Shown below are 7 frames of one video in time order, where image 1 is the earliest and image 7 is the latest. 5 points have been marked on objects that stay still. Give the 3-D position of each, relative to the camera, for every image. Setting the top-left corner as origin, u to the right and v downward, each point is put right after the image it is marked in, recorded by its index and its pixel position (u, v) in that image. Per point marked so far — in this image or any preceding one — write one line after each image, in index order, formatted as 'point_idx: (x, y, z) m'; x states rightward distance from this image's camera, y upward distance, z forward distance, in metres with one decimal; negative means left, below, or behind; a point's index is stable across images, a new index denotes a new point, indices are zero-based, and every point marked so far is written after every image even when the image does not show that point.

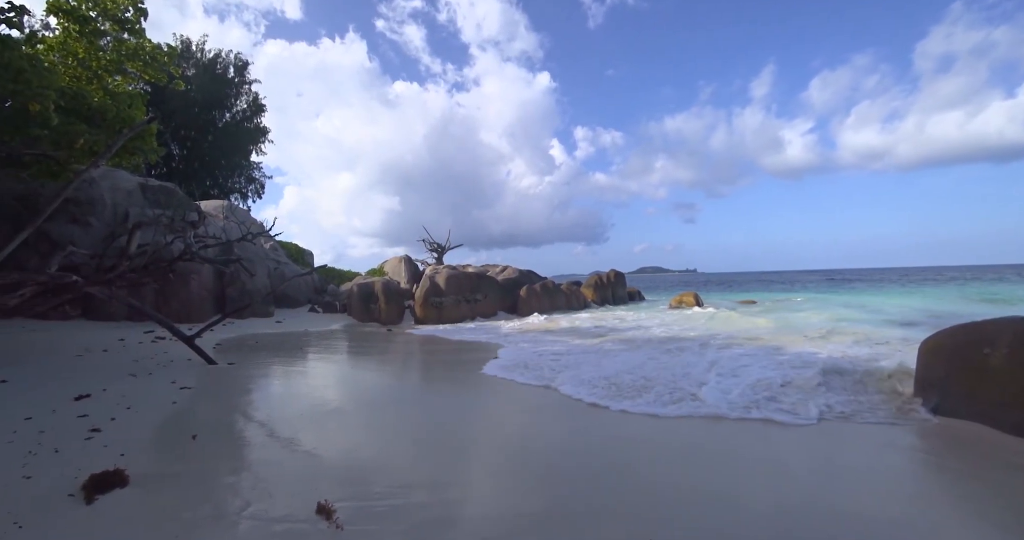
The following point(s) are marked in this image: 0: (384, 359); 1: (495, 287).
0: (-2.3, -1.7, +9.0) m
1: (-0.4, -0.6, +17.2) m
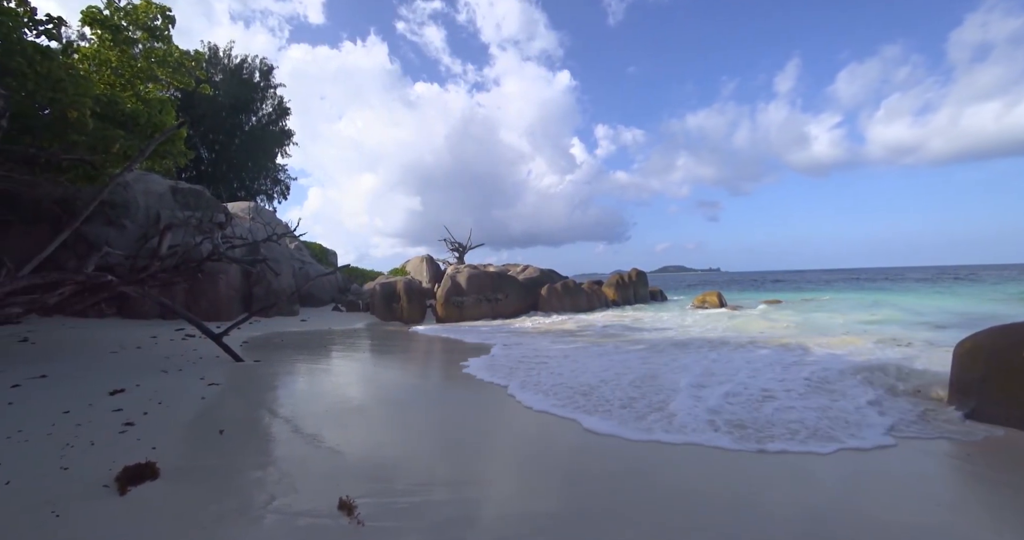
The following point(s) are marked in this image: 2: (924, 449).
0: (-2.0, -1.7, +9.1) m
1: (+0.3, -0.6, +17.2) m
2: (+3.1, -1.3, +3.4) m
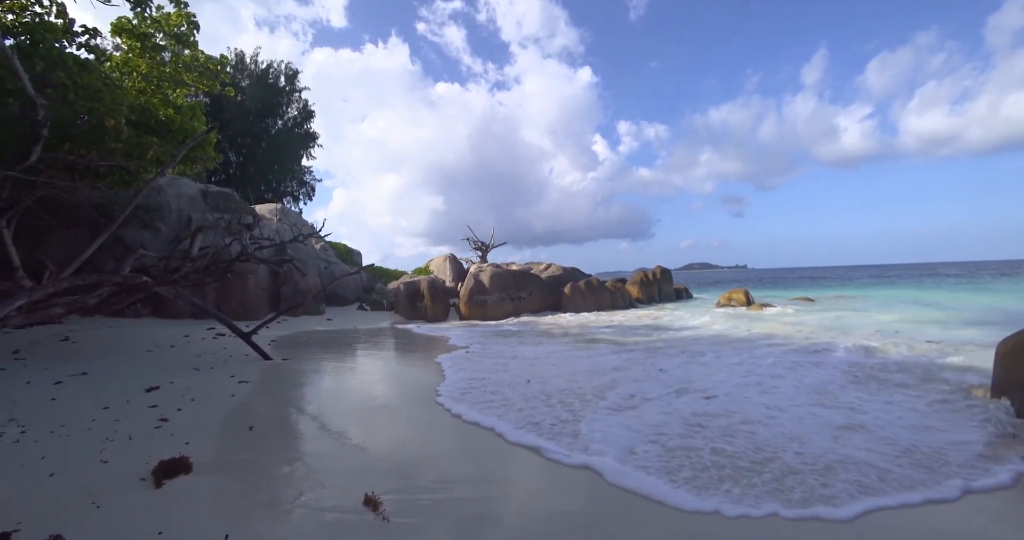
0: (-1.6, -1.7, +9.1) m
1: (+1.1, -0.5, +17.1) m
2: (+3.2, -1.3, +3.2) m
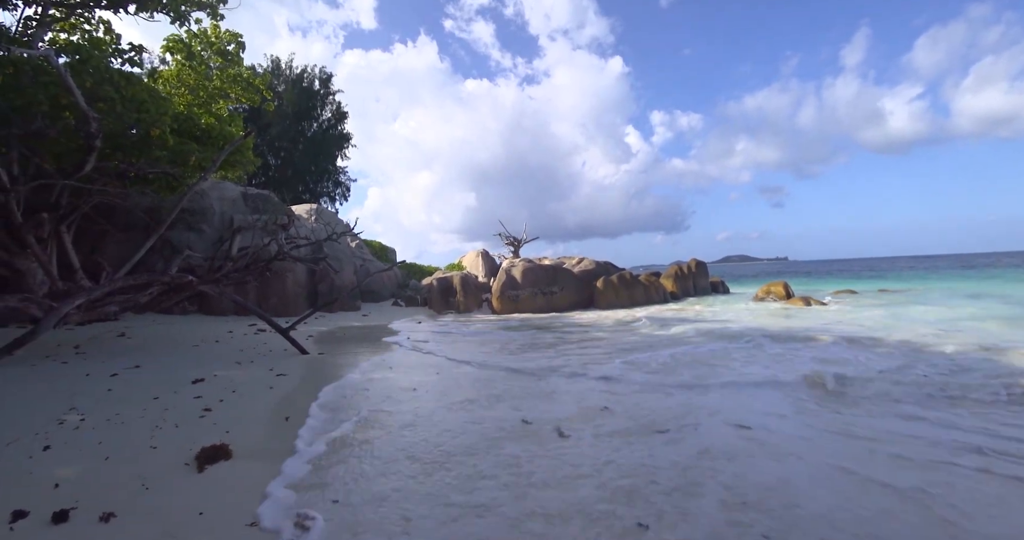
0: (-1.1, -1.6, +9.3) m
1: (+2.1, -0.3, +17.1) m
2: (+3.2, -1.2, +3.0) m
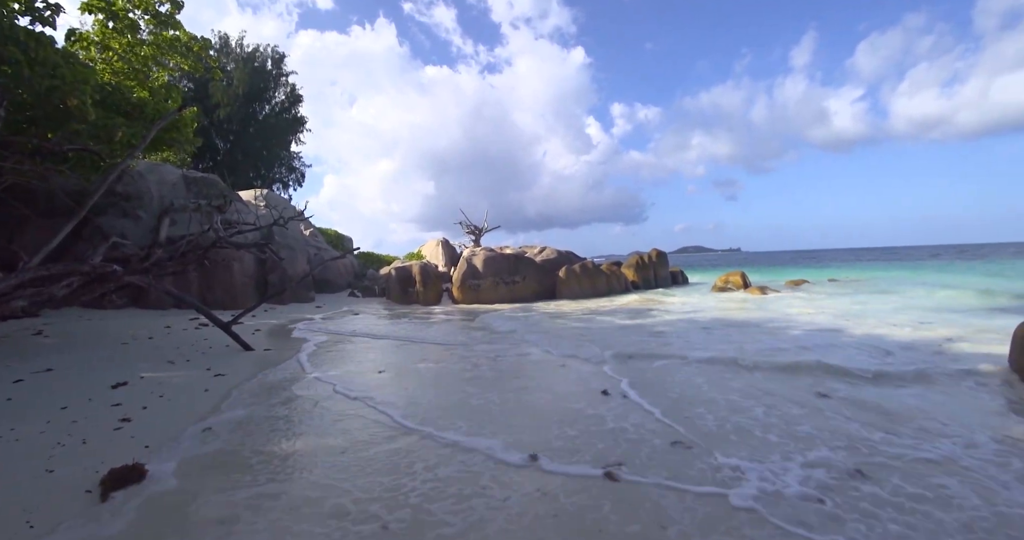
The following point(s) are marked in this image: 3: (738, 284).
0: (-1.7, -1.4, +8.5) m
1: (+0.8, 0.0, +16.5) m
2: (+3.1, -1.1, +2.6) m
3: (+9.6, -0.6, +19.2) m
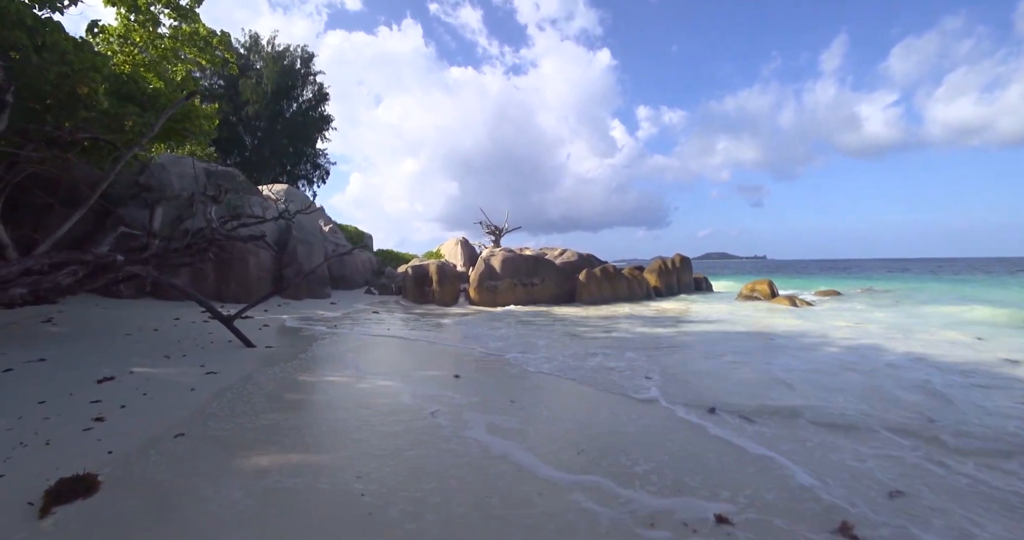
0: (-1.6, -1.3, +7.7) m
1: (+1.3, 0.0, +15.6) m
2: (+3.0, -1.2, +1.6) m
3: (+10.2, -0.9, +17.9) m
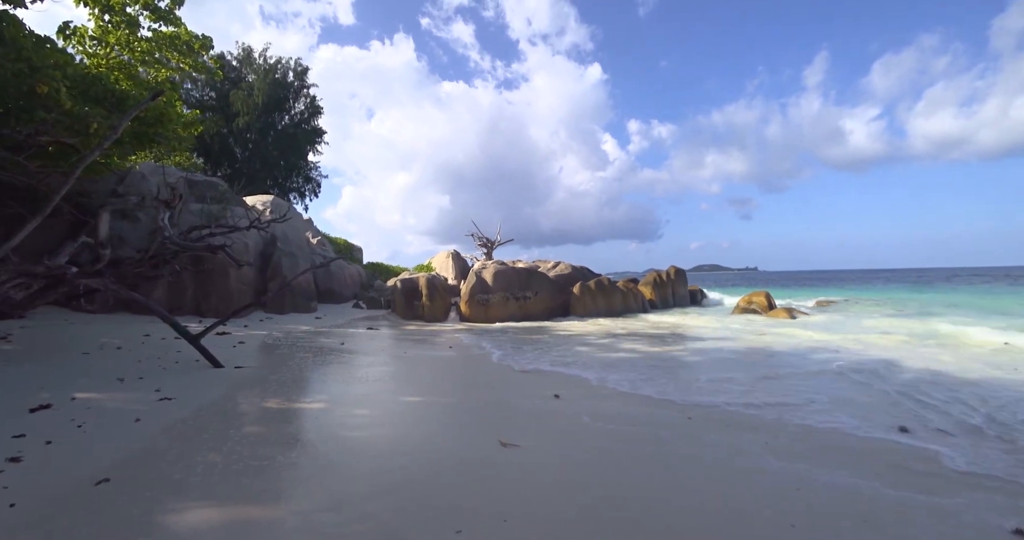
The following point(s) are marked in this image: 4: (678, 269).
0: (-1.7, -1.5, +6.7) m
1: (+1.1, -0.4, +14.7) m
2: (+3.0, -1.2, +0.7) m
3: (+9.9, -1.3, +17.1) m
4: (+7.4, +0.1, +19.4) m
